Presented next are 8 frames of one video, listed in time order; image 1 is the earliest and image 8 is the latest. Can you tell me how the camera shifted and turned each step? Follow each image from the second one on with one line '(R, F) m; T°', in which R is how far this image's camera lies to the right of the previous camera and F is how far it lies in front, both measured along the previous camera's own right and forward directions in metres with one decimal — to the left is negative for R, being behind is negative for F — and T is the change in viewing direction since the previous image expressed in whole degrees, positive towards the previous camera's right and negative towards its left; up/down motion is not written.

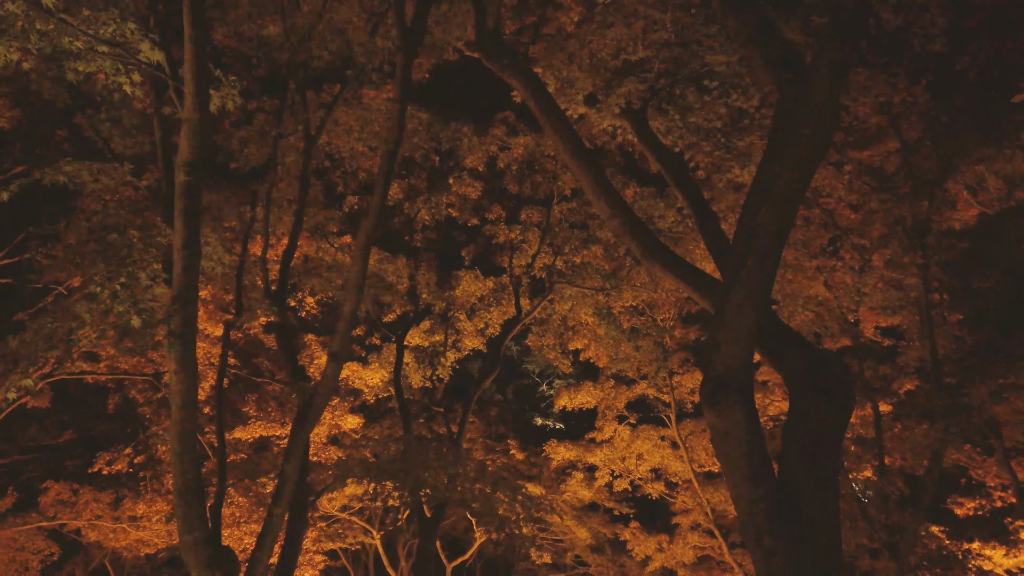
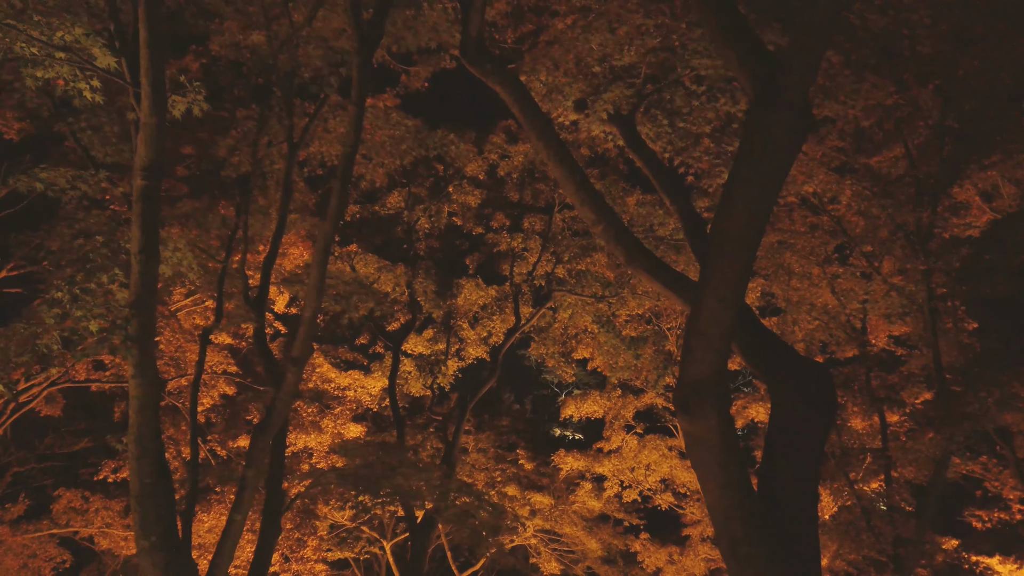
(+0.4, +0.1) m; -1°
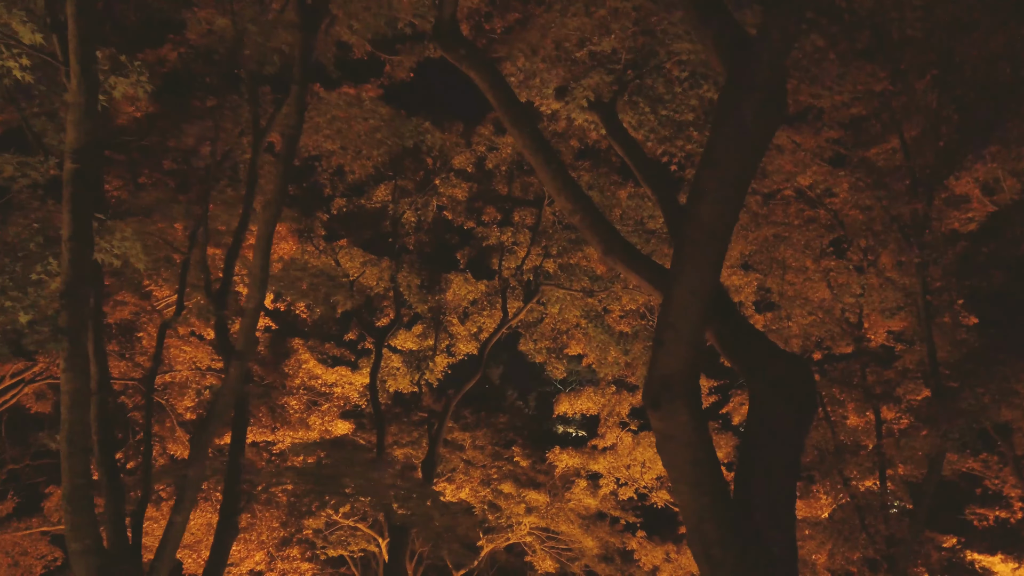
(+0.3, +0.3) m; 0°
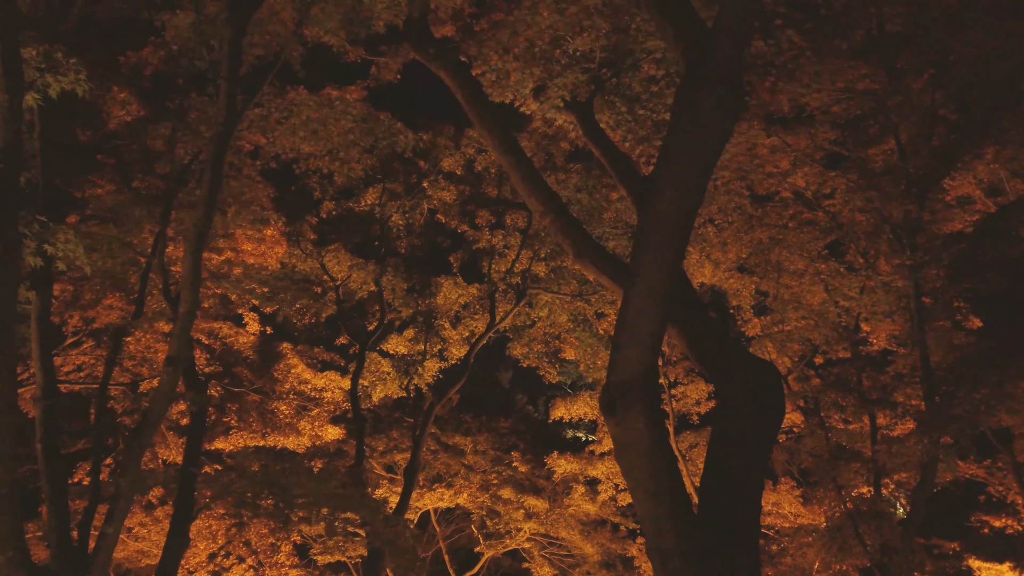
(+0.4, +0.2) m; -1°
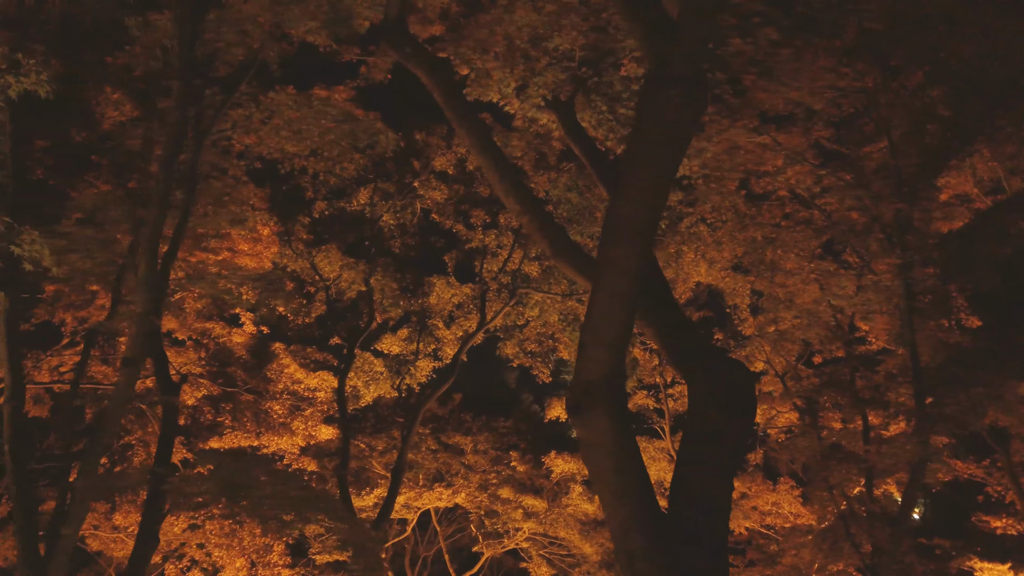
(+0.3, 0.0) m; -1°
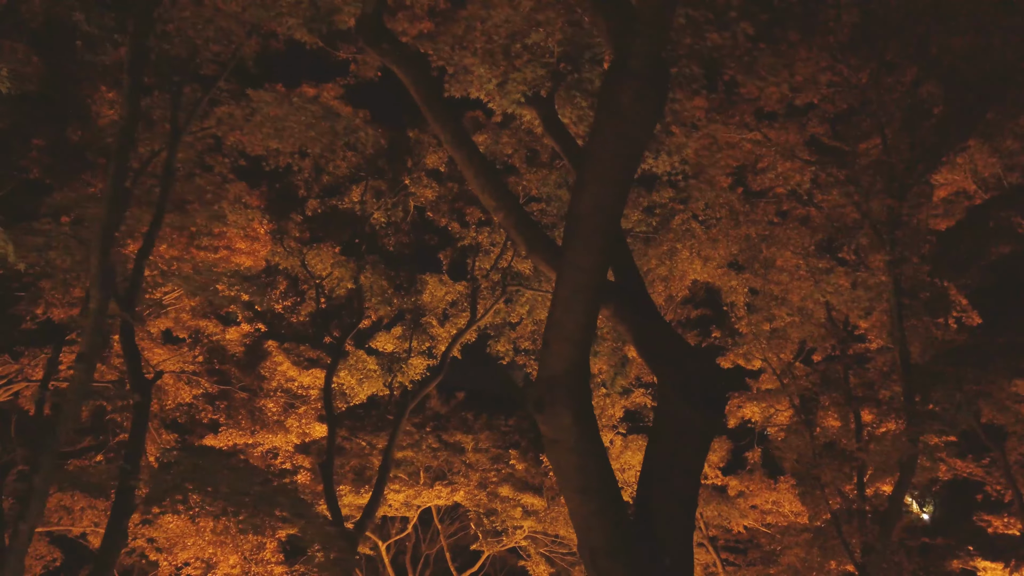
(+0.3, 0.0) m; -1°
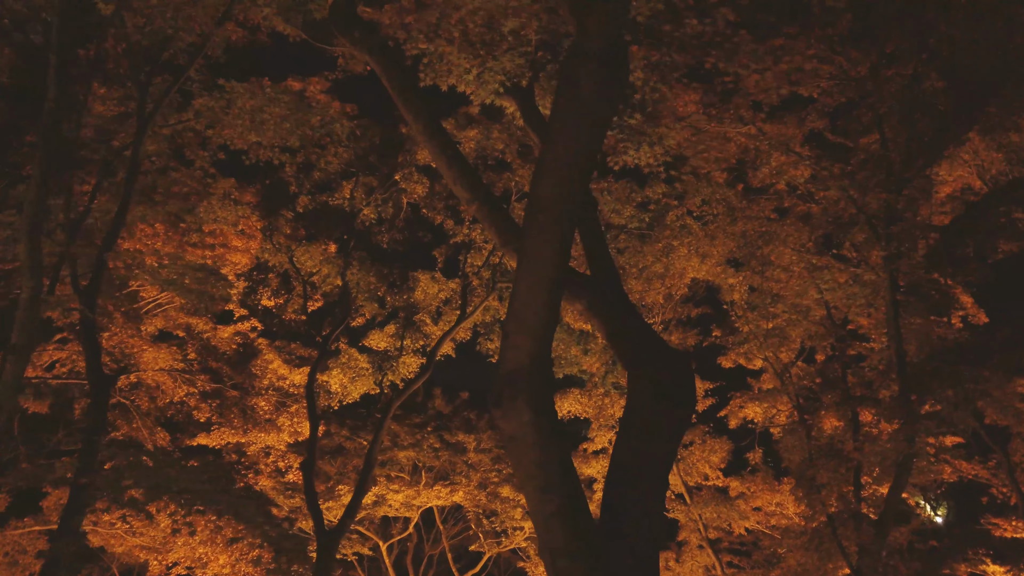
(+0.3, +0.2) m; -1°
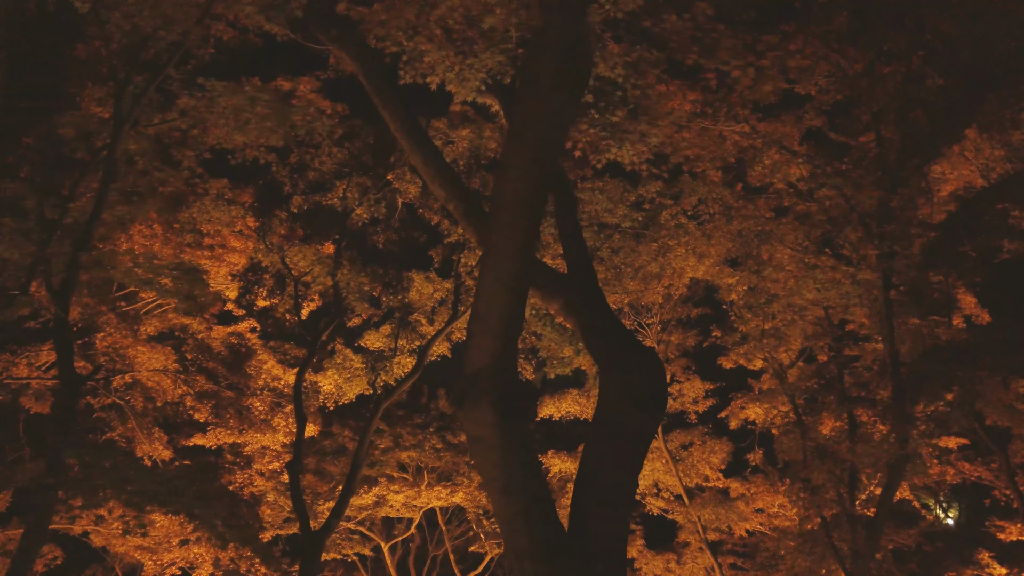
(+0.3, +0.1) m; -1°
